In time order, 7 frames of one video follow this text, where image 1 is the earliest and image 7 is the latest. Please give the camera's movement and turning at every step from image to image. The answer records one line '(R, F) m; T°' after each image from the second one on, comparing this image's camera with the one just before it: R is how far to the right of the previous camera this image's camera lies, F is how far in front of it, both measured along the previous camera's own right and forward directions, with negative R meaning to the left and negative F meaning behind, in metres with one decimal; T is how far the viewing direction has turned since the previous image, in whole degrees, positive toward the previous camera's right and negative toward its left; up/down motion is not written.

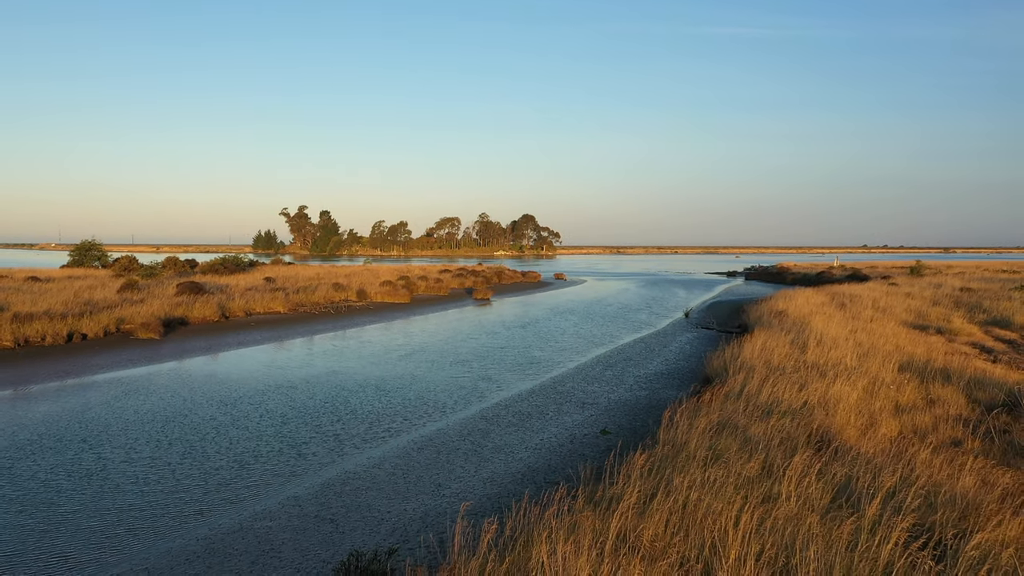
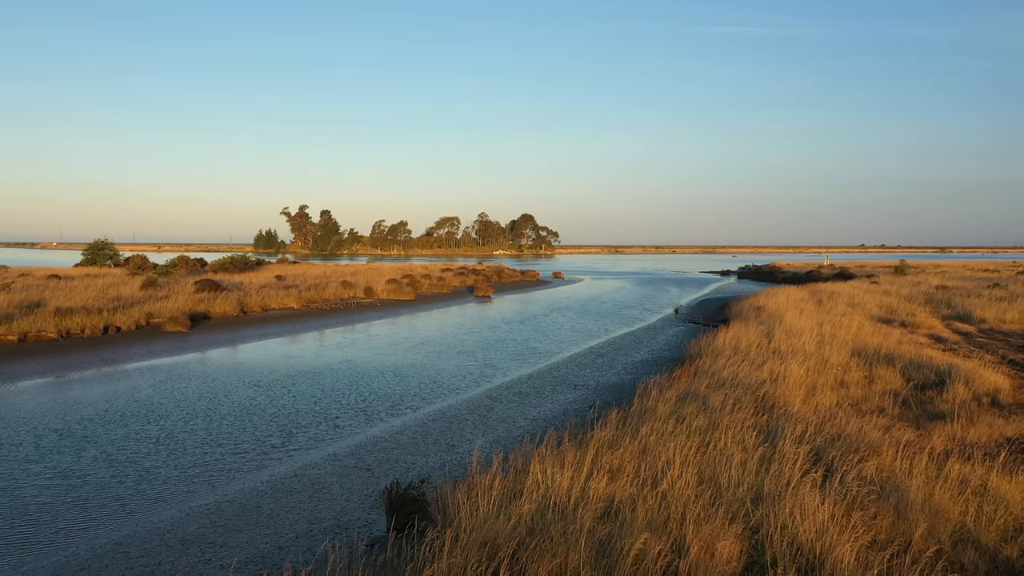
(0.0, -1.3) m; 0°
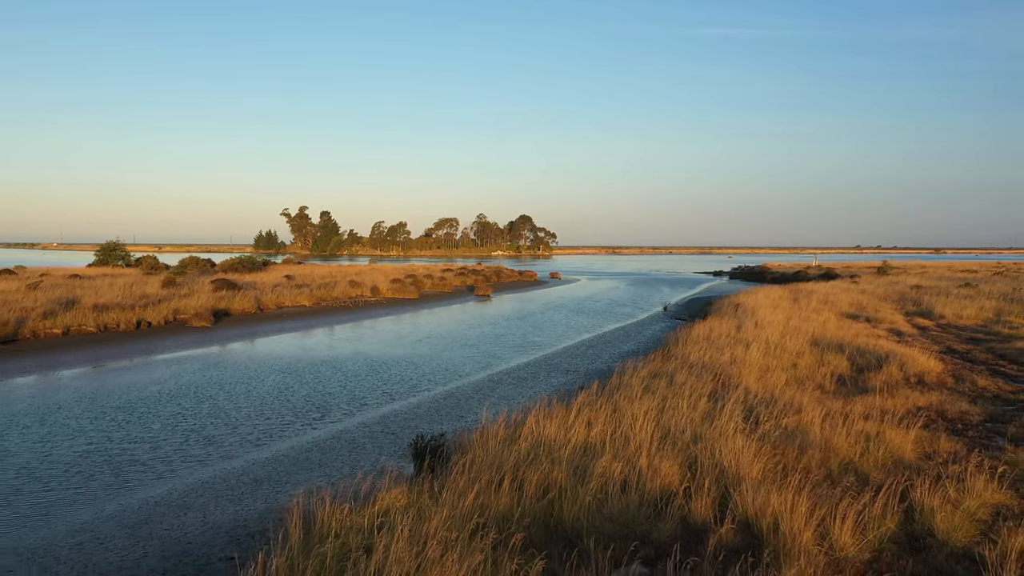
(0.0, -1.5) m; 0°
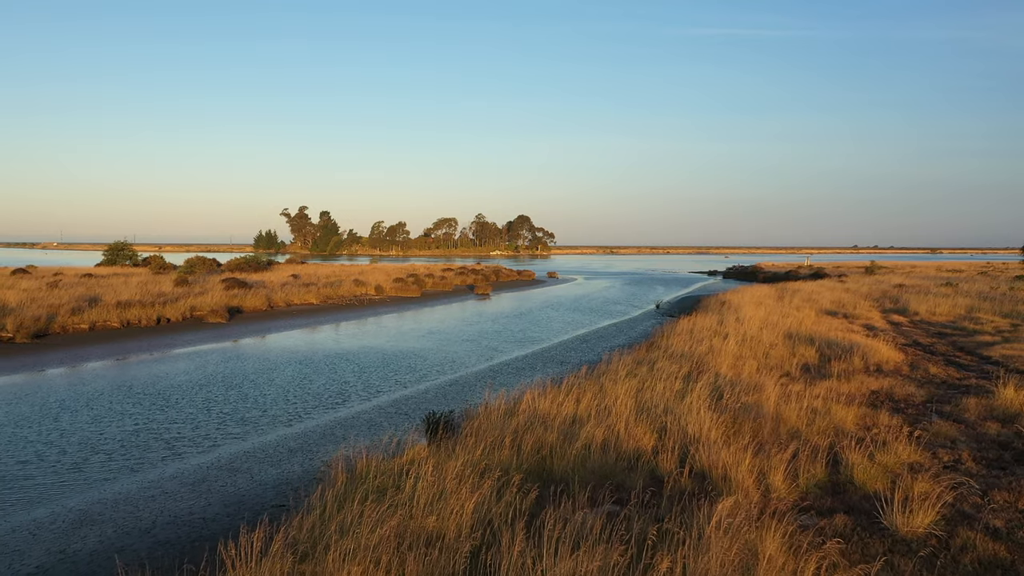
(0.0, -1.1) m; 0°
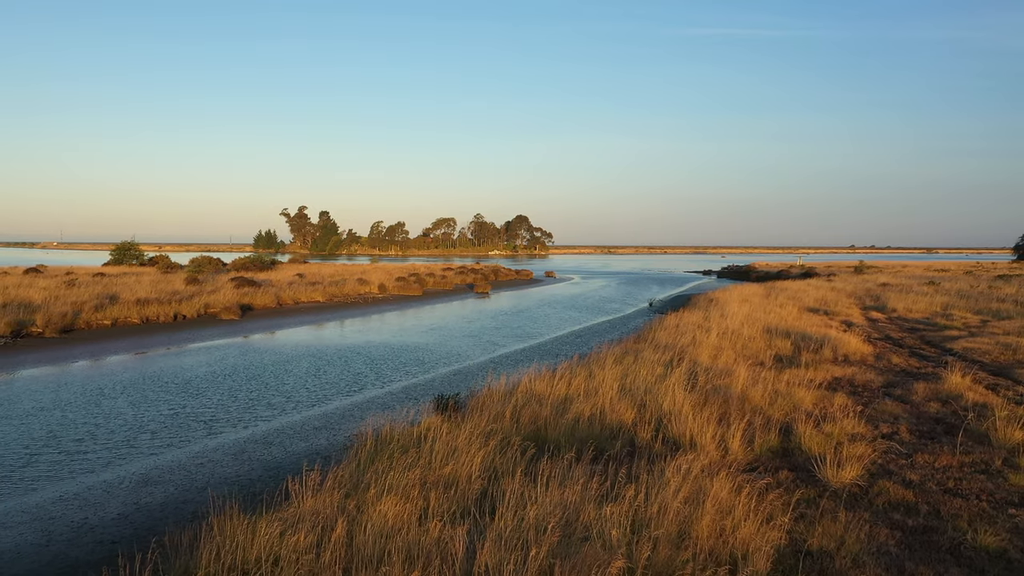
(0.0, -1.0) m; 0°
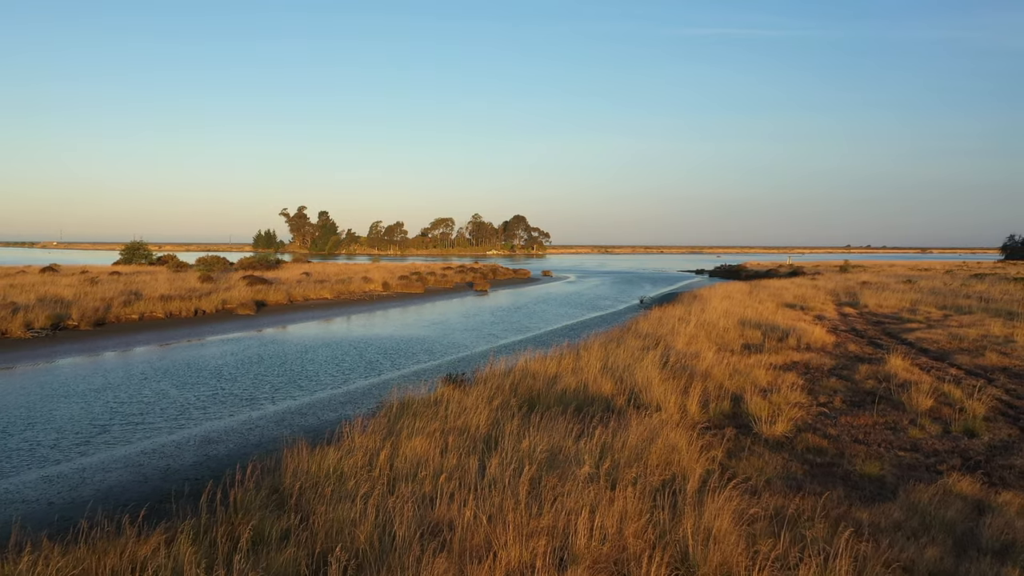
(0.0, -1.5) m; 0°
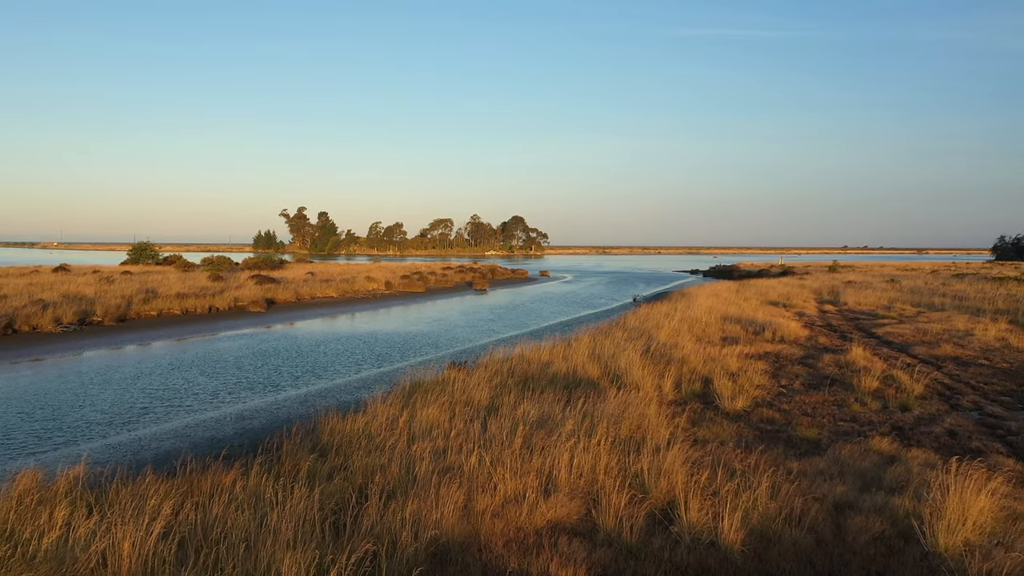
(0.0, -1.2) m; 0°
